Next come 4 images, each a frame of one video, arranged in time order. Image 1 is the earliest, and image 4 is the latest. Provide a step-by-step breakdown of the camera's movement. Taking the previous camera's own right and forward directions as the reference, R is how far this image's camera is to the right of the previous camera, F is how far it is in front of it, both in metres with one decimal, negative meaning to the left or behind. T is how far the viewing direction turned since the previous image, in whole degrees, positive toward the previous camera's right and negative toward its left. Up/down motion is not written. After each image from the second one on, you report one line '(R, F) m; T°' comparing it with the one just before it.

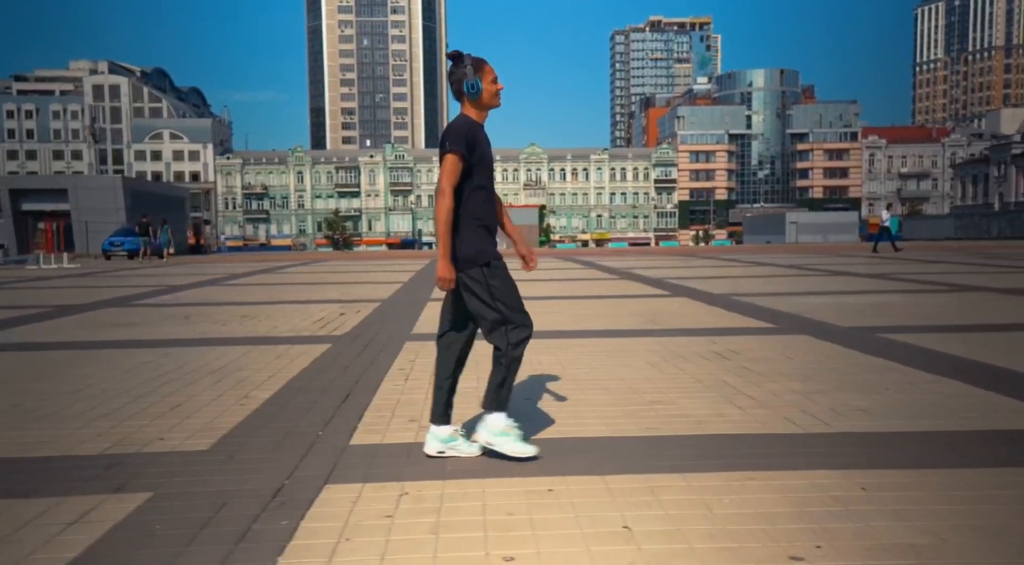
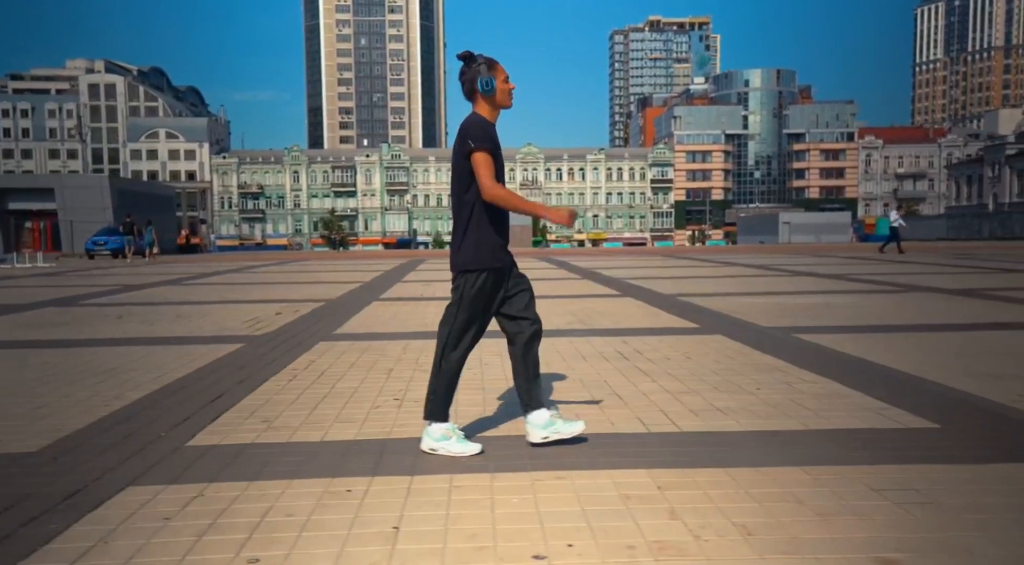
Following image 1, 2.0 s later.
(+0.8, 0.0) m; +1°
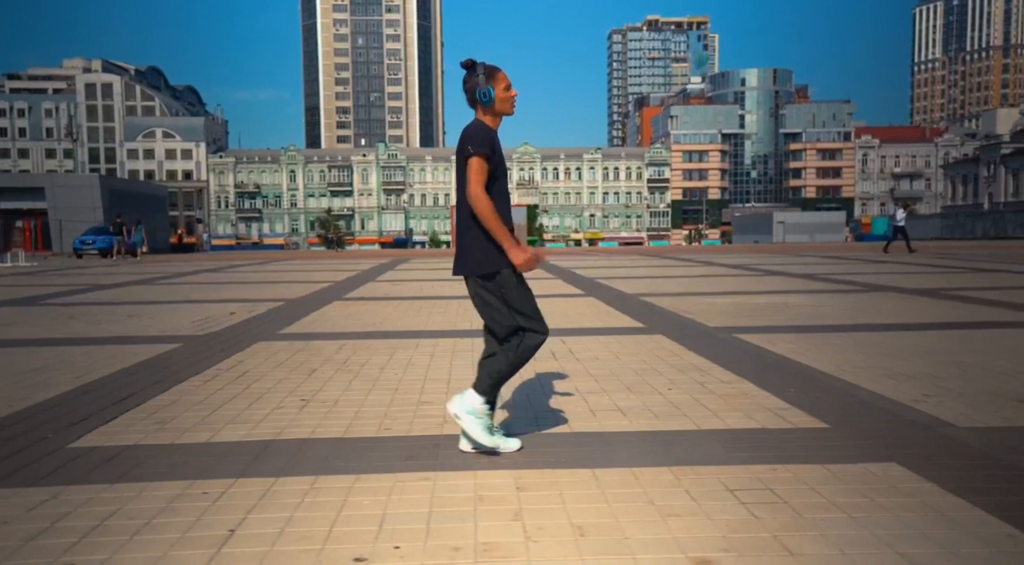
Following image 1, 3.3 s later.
(+0.6, 0.0) m; +1°
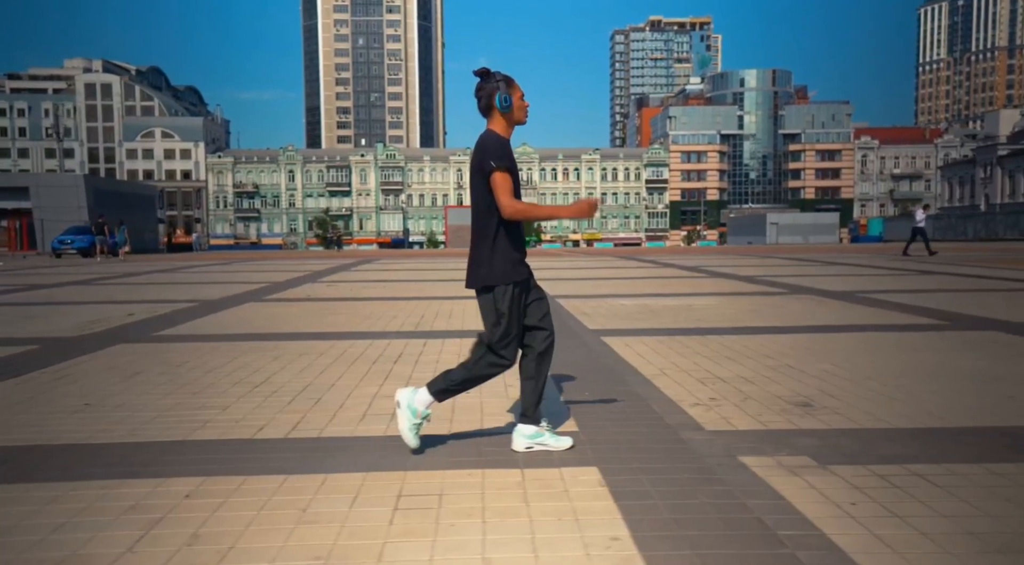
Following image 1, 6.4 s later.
(+1.4, 0.0) m; +2°
